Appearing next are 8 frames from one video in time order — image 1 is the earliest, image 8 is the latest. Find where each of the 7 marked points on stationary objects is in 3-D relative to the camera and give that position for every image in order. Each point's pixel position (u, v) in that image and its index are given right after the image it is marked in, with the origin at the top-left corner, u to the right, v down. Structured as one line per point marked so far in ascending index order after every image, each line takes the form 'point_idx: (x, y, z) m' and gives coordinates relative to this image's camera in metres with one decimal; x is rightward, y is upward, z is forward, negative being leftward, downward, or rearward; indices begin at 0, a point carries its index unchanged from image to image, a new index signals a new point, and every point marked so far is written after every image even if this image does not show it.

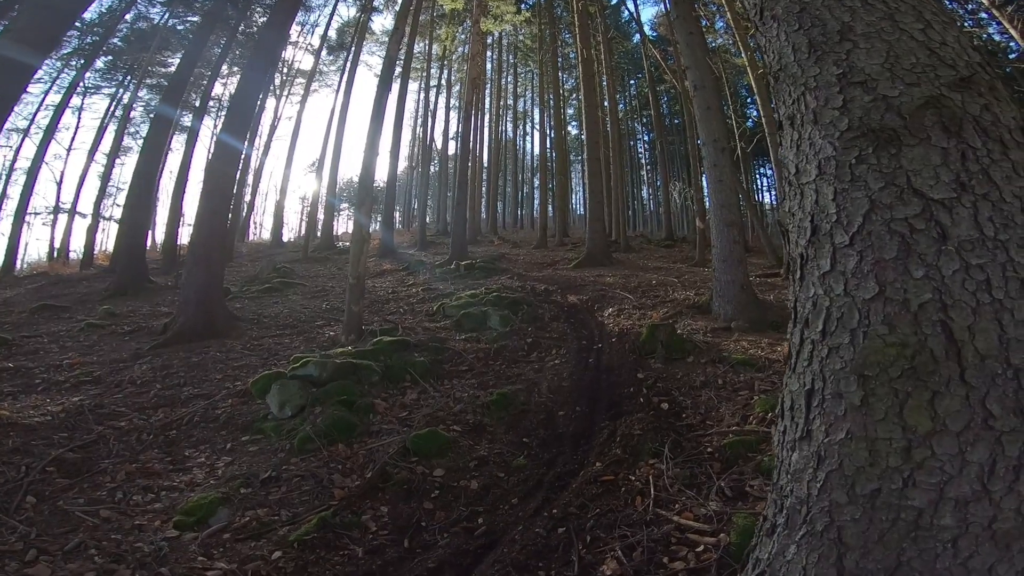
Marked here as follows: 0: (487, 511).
0: (-0.3, -2.1, +4.9) m
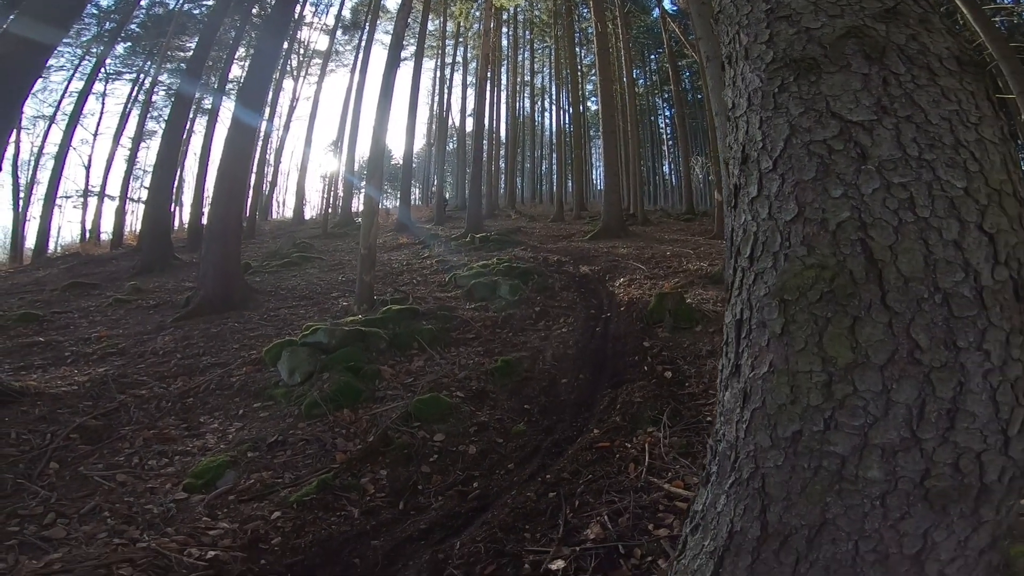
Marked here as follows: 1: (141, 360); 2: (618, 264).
0: (-0.3, -1.8, +5.0) m
1: (-5.8, -1.1, +8.1) m
2: (+2.3, +0.5, +11.4) m
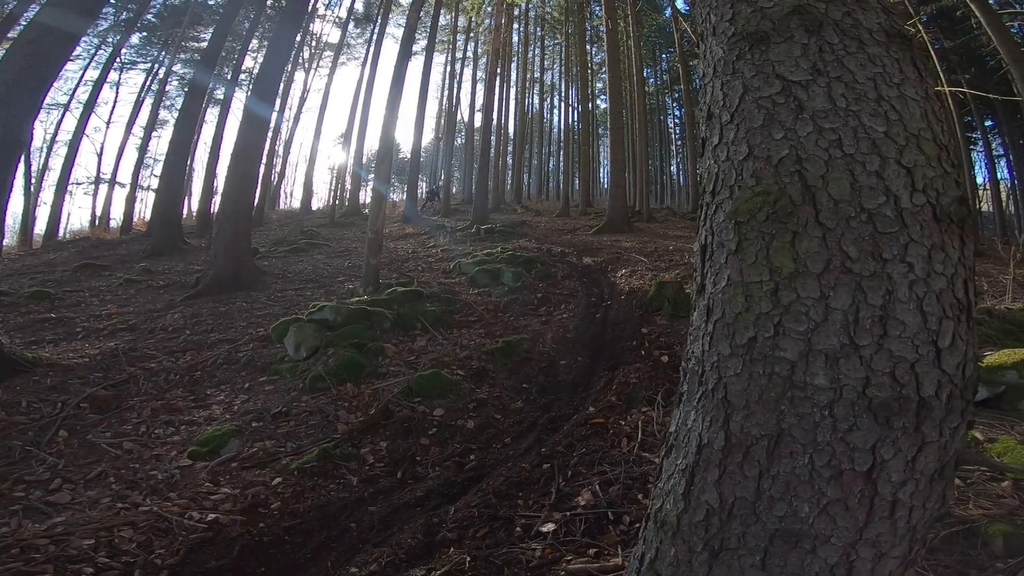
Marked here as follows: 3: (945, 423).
0: (-0.3, -1.6, +5.2) m
1: (-5.8, -0.7, +8.3) m
2: (+2.4, +0.7, +11.5) m
3: (+1.2, -0.4, +1.4) m
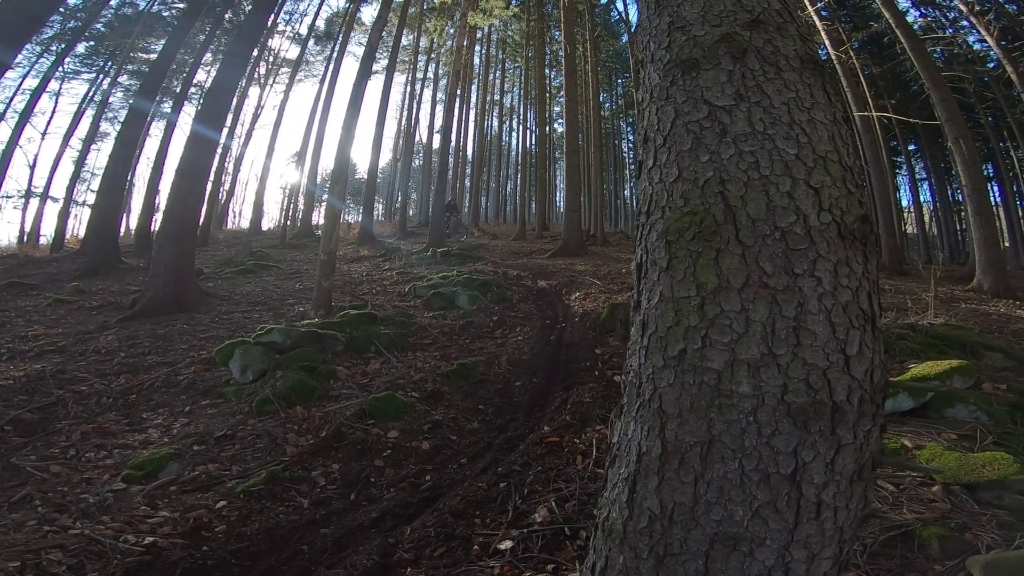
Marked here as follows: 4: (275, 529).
0: (-0.8, -1.8, +5.1) m
1: (-6.4, -1.0, +7.9) m
2: (+1.4, +0.2, +11.8) m
3: (+1.0, -0.4, +1.5) m
4: (-1.9, -2.0, +4.3) m
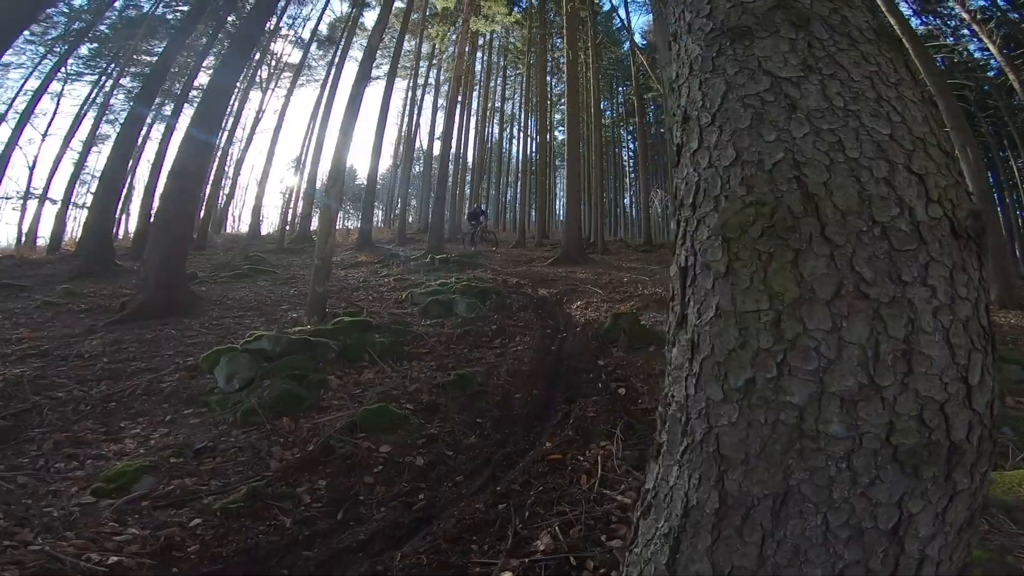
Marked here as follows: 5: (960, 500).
0: (-0.8, -1.8, +4.8) m
1: (-6.5, -1.1, +7.6) m
2: (+1.4, 0.0, +11.5) m
3: (+1.0, -0.4, +1.3) m
4: (-2.0, -2.0, +4.0) m
5: (+1.0, -0.5, +1.3) m
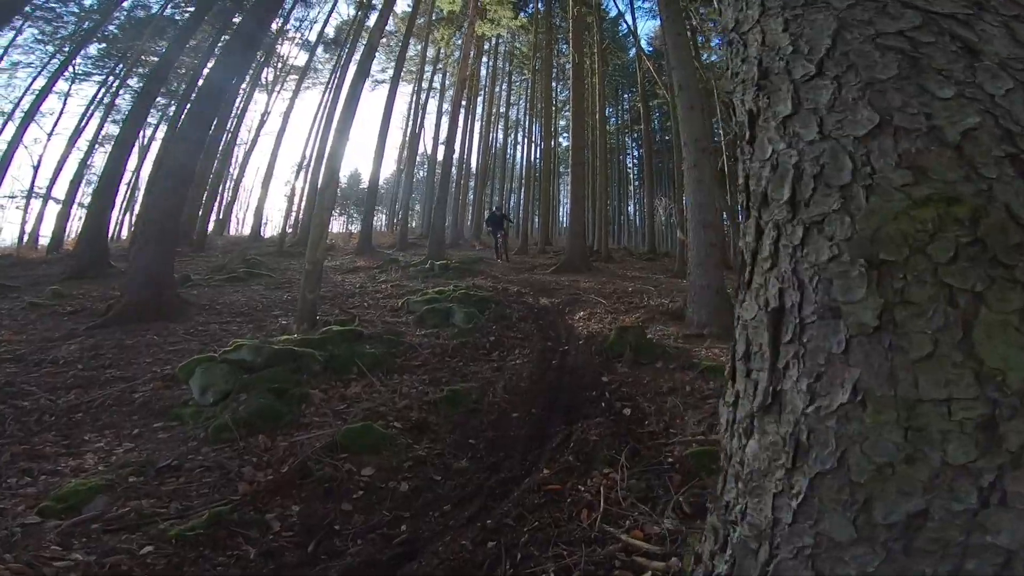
0: (-0.8, -1.9, +4.4) m
1: (-6.5, -1.1, +7.1) m
2: (+1.4, -0.2, +11.1) m
3: (+1.0, -0.5, +0.8) m
4: (-2.0, -2.1, +3.5) m
5: (+1.0, -0.6, +0.8) m
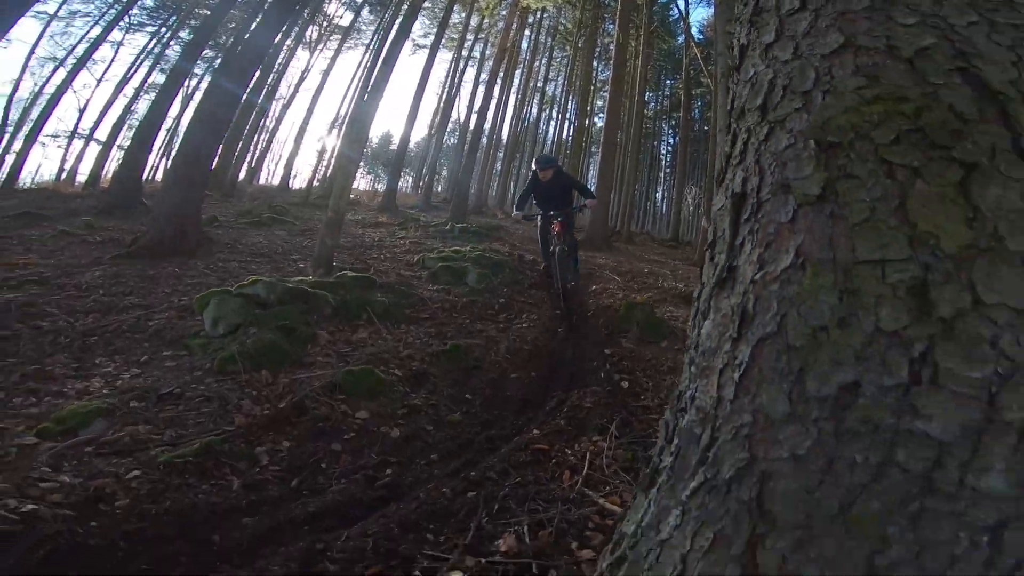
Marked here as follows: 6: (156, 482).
0: (-0.9, -1.5, +4.4) m
1: (-6.3, 0.0, +7.3) m
2: (+1.7, +0.3, +10.9) m
3: (+0.9, -0.4, +0.7) m
4: (-2.1, -1.6, +3.6) m
5: (+0.8, -0.5, +0.7) m
6: (-2.5, -1.4, +3.8) m
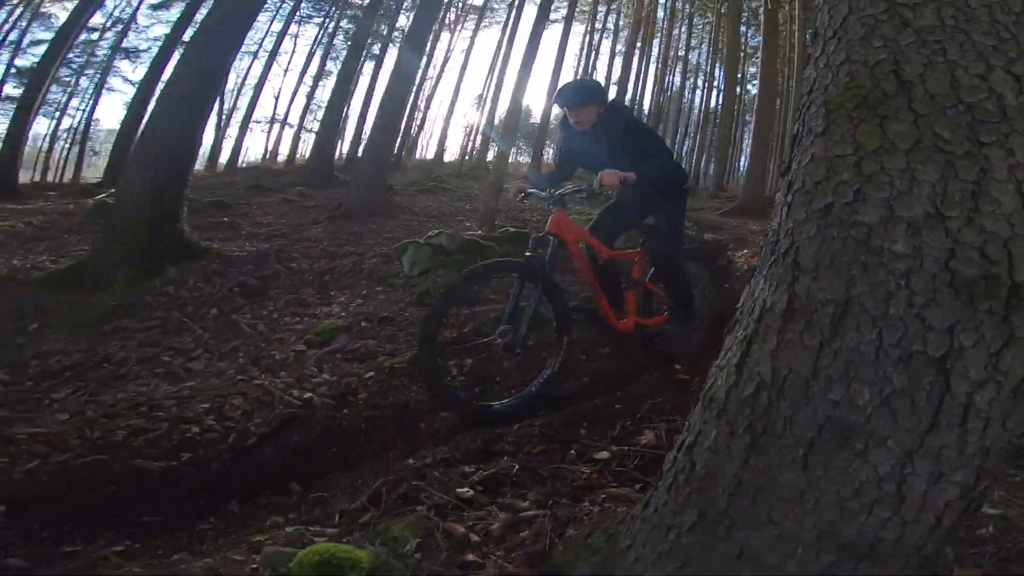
0: (+0.5, -1.0, +5.4) m
1: (-4.0, +0.8, +9.5) m
2: (+4.8, +1.1, +10.9) m
3: (+1.3, -0.1, +1.4) m
4: (-0.9, -1.0, +4.9) m
5: (+1.3, -0.2, +1.4) m
6: (-1.2, -0.9, +5.2) m
